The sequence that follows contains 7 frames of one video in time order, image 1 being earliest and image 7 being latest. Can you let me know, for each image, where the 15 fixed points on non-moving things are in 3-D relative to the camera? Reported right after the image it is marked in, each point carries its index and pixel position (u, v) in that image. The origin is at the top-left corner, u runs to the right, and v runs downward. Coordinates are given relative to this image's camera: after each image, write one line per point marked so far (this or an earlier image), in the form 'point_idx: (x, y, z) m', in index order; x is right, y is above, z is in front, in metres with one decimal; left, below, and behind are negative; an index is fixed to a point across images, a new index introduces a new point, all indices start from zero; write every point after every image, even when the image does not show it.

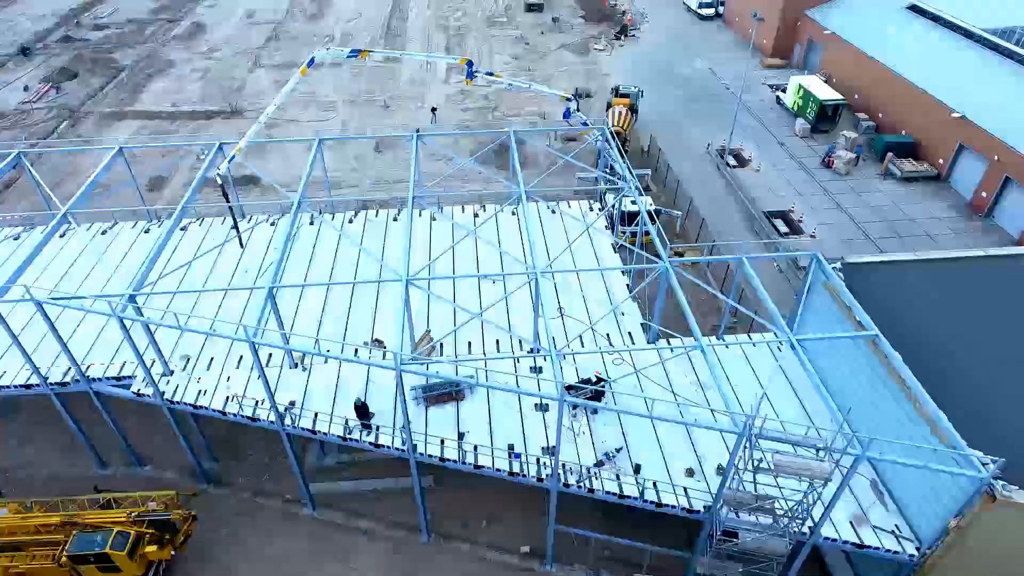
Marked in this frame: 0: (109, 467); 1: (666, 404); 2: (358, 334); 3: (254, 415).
0: (-11.3, -5.0, +20.0) m
1: (+3.5, -2.6, +16.0) m
2: (-3.9, -1.3, +17.9) m
3: (-5.9, -3.0, +16.5) m
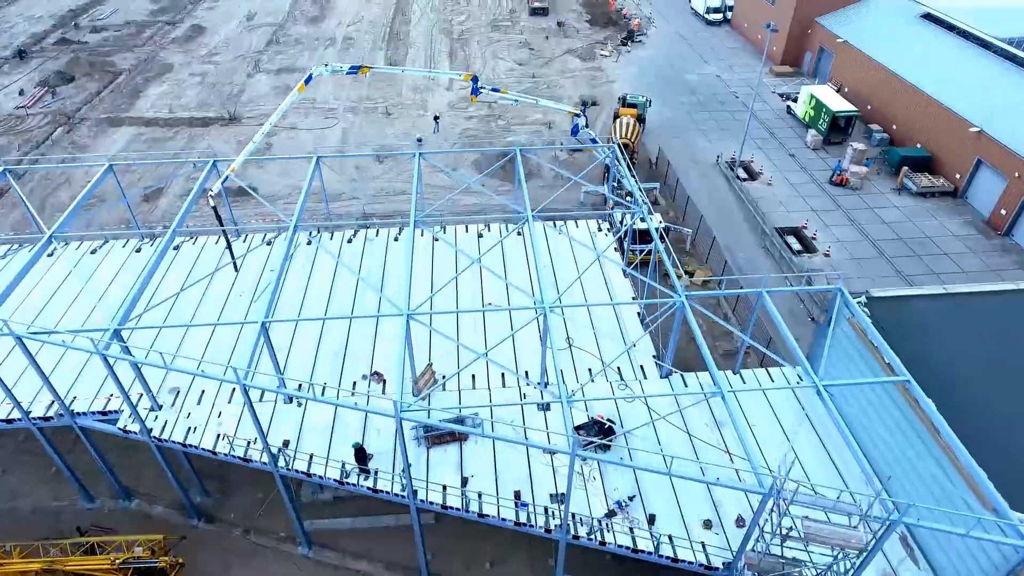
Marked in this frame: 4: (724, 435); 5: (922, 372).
0: (-11.2, -5.7, +19.1) m
1: (+3.6, -3.4, +15.1) m
2: (-3.7, -2.0, +17.0) m
3: (-5.8, -3.7, +15.6) m
4: (+4.6, -3.2, +15.5) m
5: (+9.3, -1.9, +16.2) m
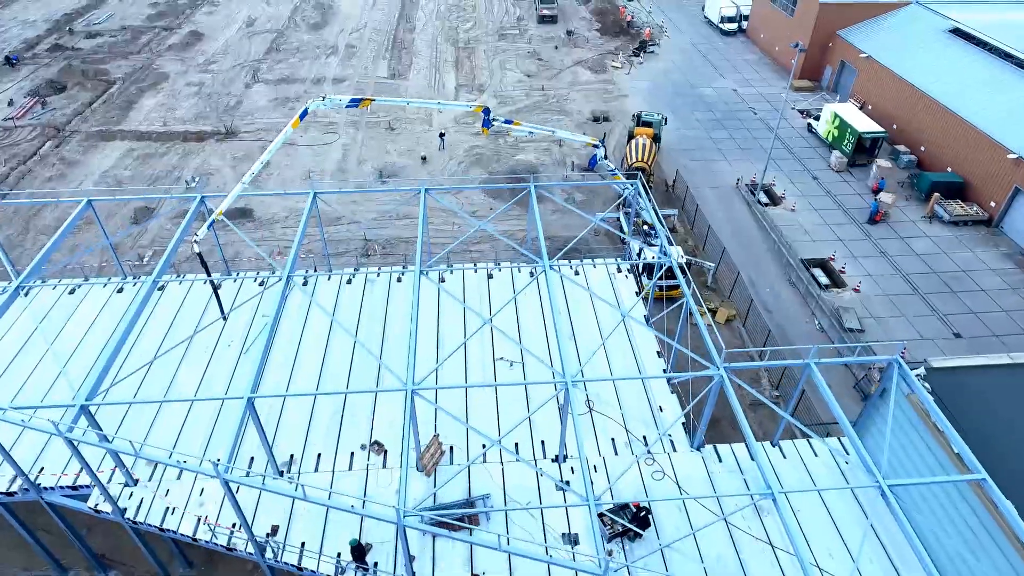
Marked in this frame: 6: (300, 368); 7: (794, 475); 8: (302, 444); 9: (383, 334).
0: (-10.9, -7.0, +17.4) m
1: (+3.9, -4.8, +13.4) m
2: (-3.4, -3.3, +15.3) m
3: (-5.5, -5.0, +13.9) m
4: (+4.9, -4.6, +13.7) m
5: (+9.6, -3.3, +14.5) m
6: (-4.9, -1.8, +16.5) m
7: (+6.0, -4.0, +15.1) m
8: (-4.5, -3.3, +15.4) m
9: (-3.1, -1.1, +17.2) m
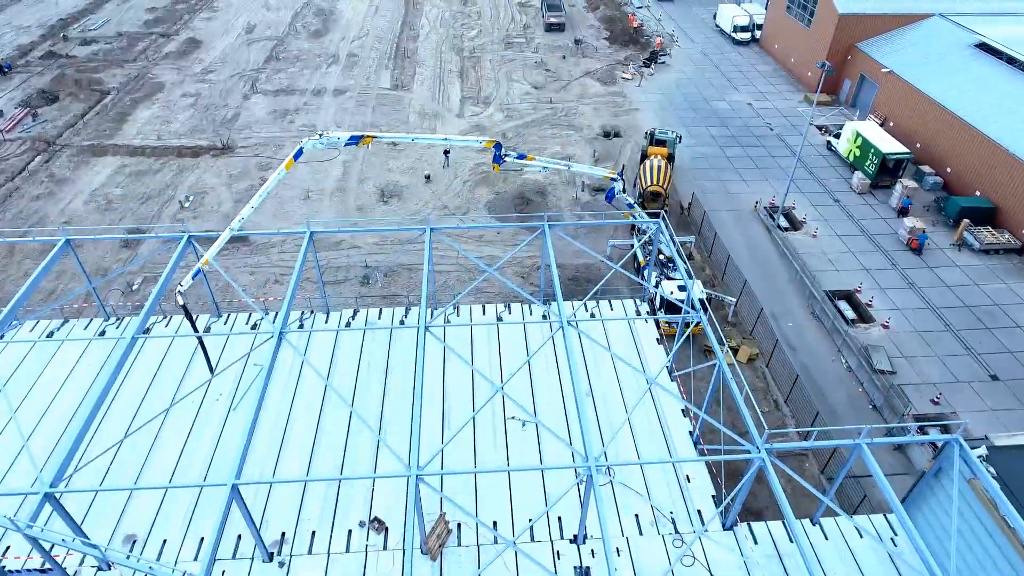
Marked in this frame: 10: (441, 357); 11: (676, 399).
0: (-10.6, -8.2, +16.0) m
1: (+4.2, -6.1, +11.9) m
2: (-3.1, -4.6, +13.8) m
3: (-5.2, -6.2, +12.4) m
4: (+5.2, -5.9, +12.2) m
5: (+9.9, -4.6, +12.9) m
6: (-4.6, -3.1, +15.0) m
7: (+6.2, -5.2, +13.6) m
8: (-4.3, -4.6, +14.0) m
9: (-2.8, -2.3, +15.7) m
10: (-1.6, -1.7, +16.3) m
11: (+3.5, -2.3, +15.3) m
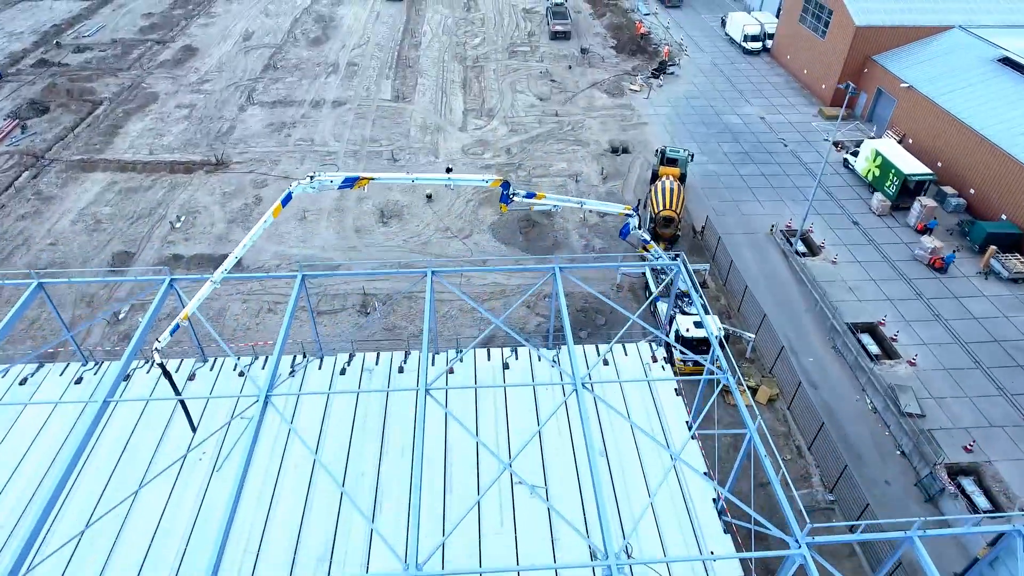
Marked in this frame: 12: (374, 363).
0: (-10.5, -9.3, +14.6) m
1: (+4.3, -7.2, +10.5) m
2: (-3.0, -5.7, +12.5) m
3: (-5.1, -7.4, +11.1) m
4: (+5.3, -7.1, +10.8) m
5: (+10.0, -5.8, +11.6) m
6: (-4.4, -4.2, +13.6) m
7: (+6.4, -6.4, +12.2) m
8: (-4.1, -5.7, +12.6) m
9: (-2.6, -3.5, +14.4) m
10: (-1.4, -2.8, +15.0) m
11: (+3.7, -3.5, +13.9) m
12: (-3.5, -1.9, +18.4) m
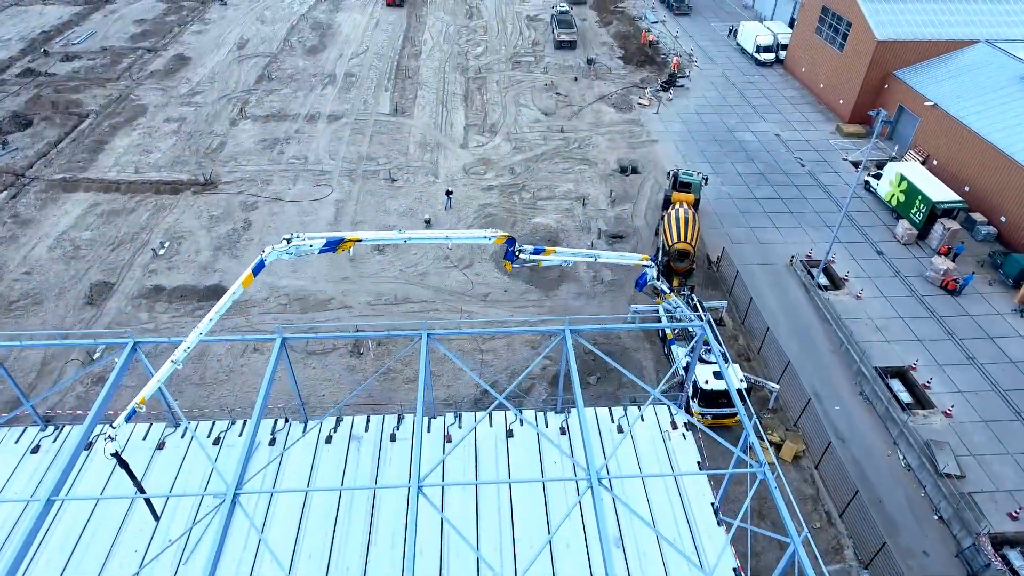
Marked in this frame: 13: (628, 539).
0: (-10.4, -10.6, +12.8) m
1: (+4.4, -8.7, +8.7) m
2: (-2.9, -7.1, +10.6) m
3: (-5.0, -8.8, +9.3) m
4: (+5.4, -8.5, +9.0) m
5: (+10.1, -7.3, +9.7) m
6: (-4.4, -5.6, +11.8) m
7: (+6.5, -7.9, +10.4) m
8: (-4.0, -7.1, +10.8) m
9: (-2.6, -4.9, +12.6) m
10: (-1.4, -4.2, +13.2) m
11: (+3.7, -4.9, +12.1) m
12: (-3.5, -3.3, +16.6) m
13: (+2.1, -4.4, +13.0) m
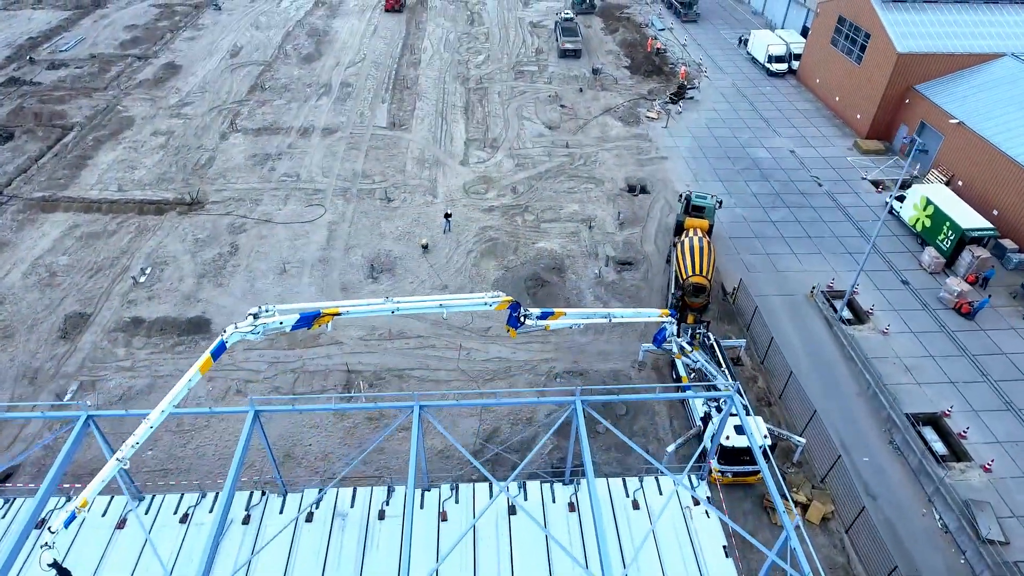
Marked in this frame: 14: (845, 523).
0: (-10.4, -11.8, +11.1) m
1: (+4.4, -9.9, +6.9) m
2: (-2.9, -8.4, +8.9) m
3: (-5.0, -10.0, +7.5) m
4: (+5.4, -9.8, +7.3) m
5: (+10.1, -8.6, +8.0) m
6: (-4.3, -6.8, +10.1) m
7: (+6.5, -9.1, +8.6) m
8: (-4.0, -8.3, +9.1) m
9: (-2.5, -6.1, +10.8) m
10: (-1.3, -5.5, +11.4) m
11: (+3.8, -6.2, +10.3) m
12: (-3.4, -4.6, +14.8) m
13: (+2.1, -5.7, +11.2) m
14: (+9.0, -6.3, +19.4) m
